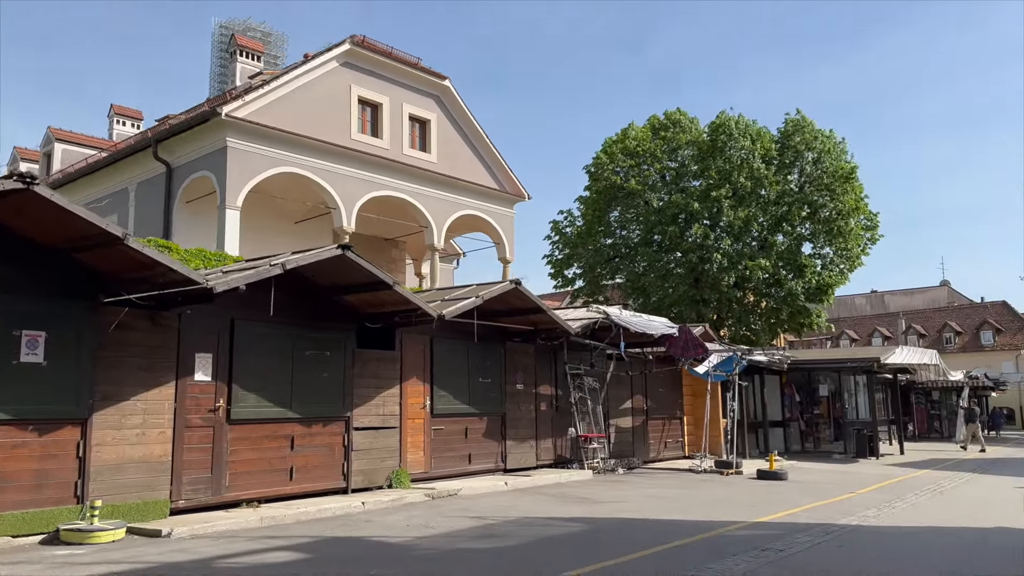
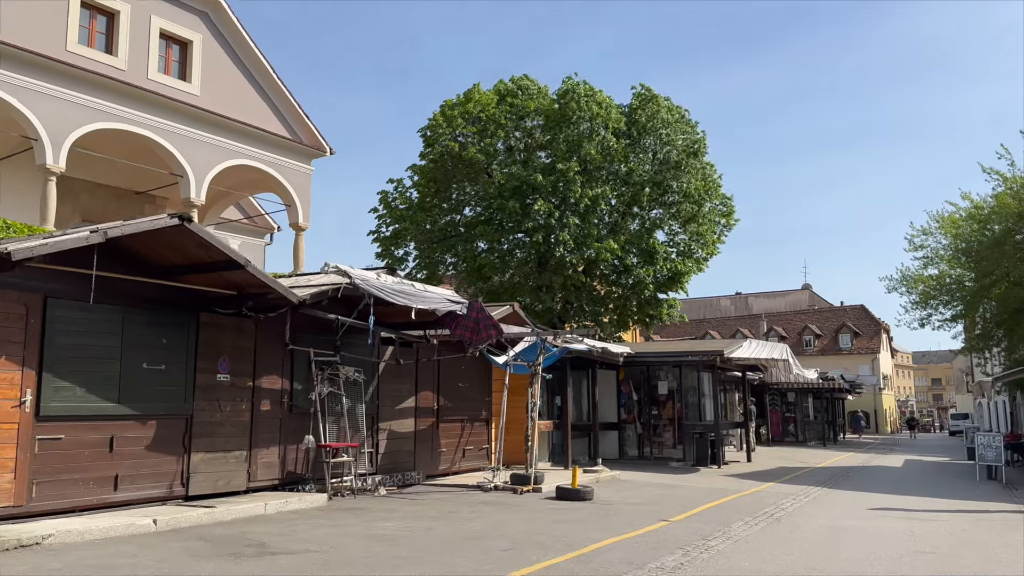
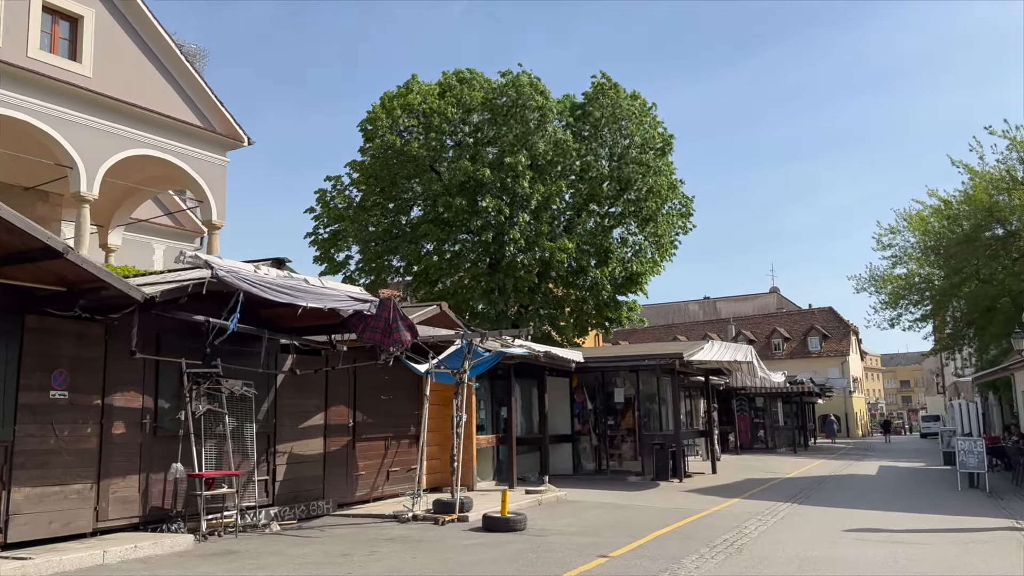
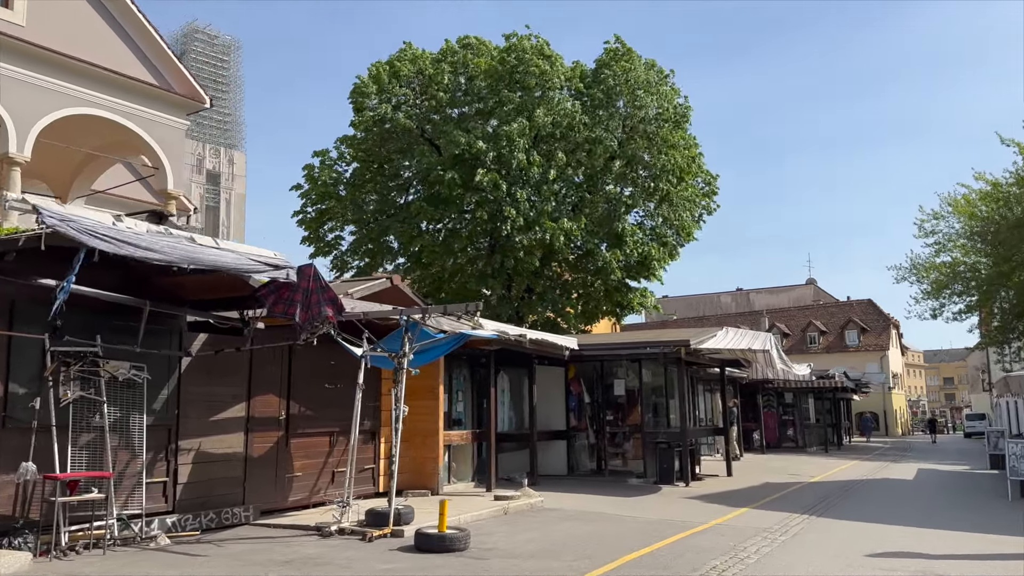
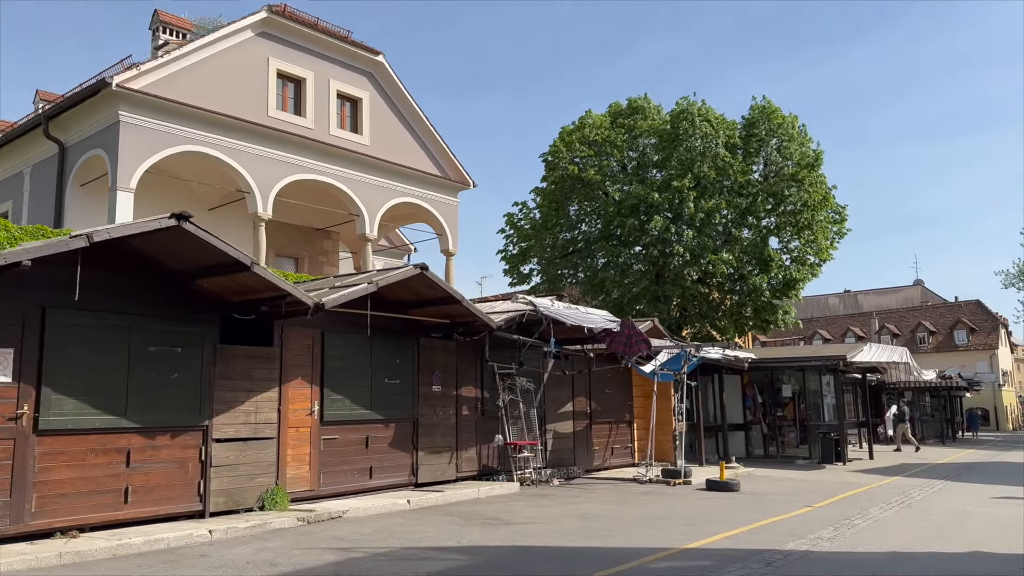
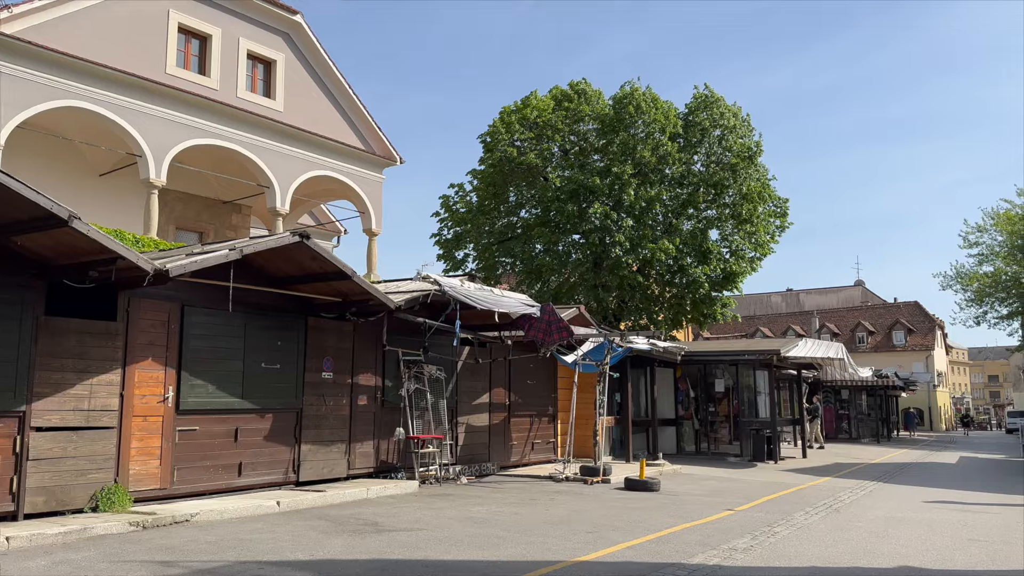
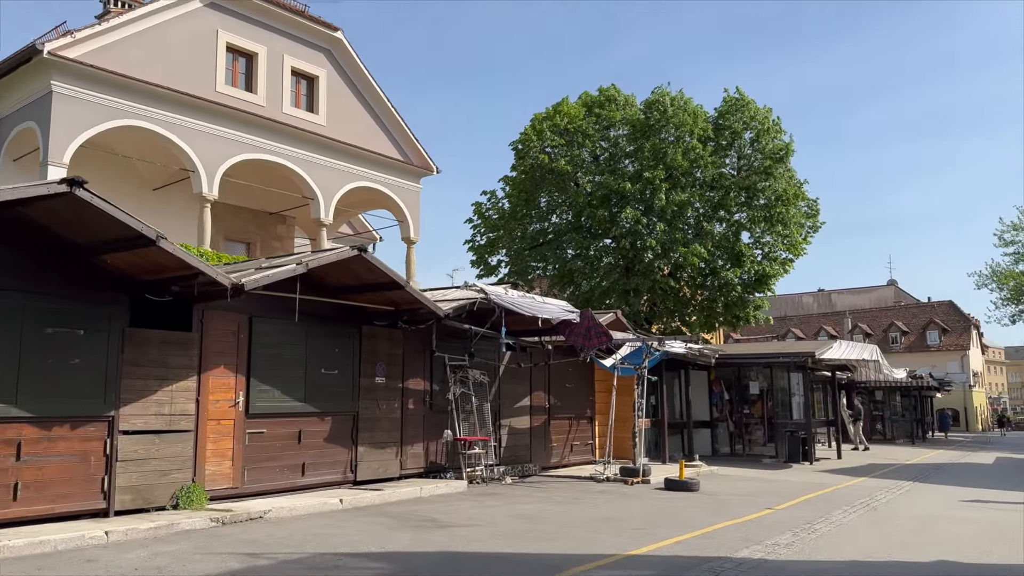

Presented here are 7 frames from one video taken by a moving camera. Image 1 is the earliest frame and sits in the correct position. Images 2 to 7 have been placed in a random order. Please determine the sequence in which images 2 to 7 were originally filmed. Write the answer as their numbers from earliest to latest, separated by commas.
5, 7, 6, 2, 3, 4
